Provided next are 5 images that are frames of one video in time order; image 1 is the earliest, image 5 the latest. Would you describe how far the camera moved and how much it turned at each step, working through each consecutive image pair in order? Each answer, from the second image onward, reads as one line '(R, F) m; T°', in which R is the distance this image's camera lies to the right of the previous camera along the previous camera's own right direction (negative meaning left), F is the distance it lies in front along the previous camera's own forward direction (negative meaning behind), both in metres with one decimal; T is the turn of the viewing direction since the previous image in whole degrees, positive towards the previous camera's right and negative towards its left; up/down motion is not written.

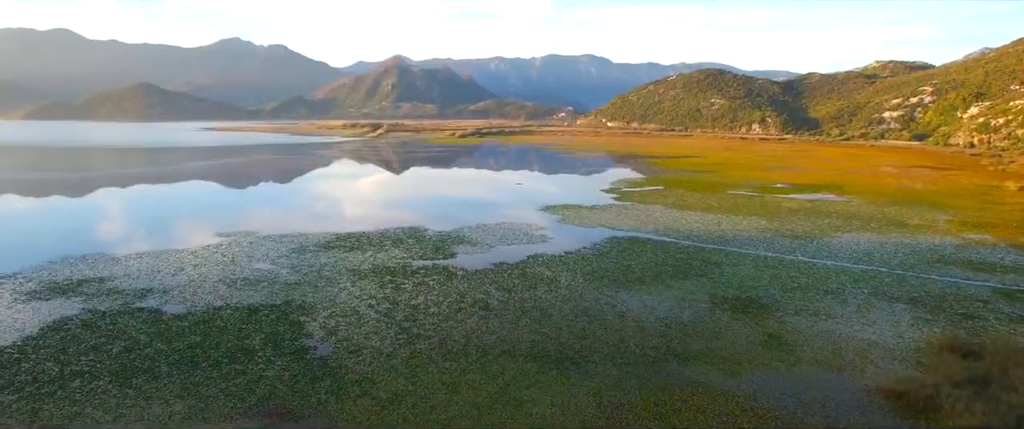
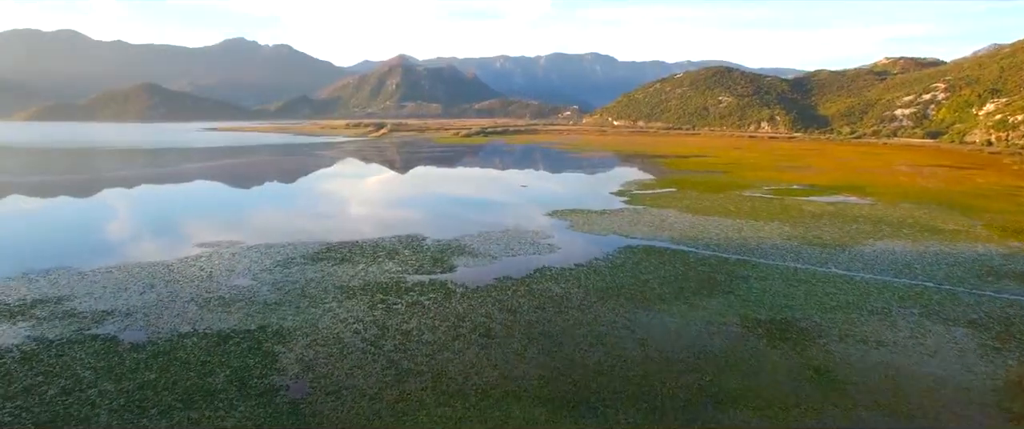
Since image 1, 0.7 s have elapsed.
(0.0, +1.2) m; 0°
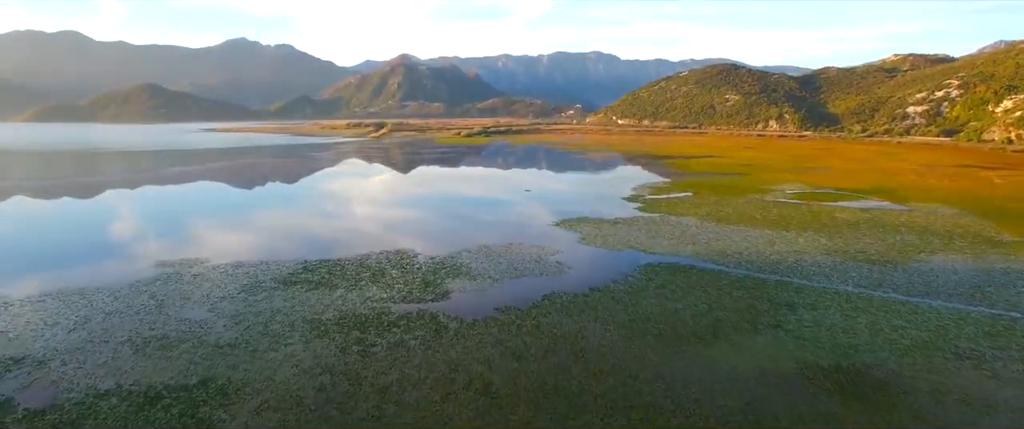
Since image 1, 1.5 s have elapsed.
(0.0, +1.8) m; 0°
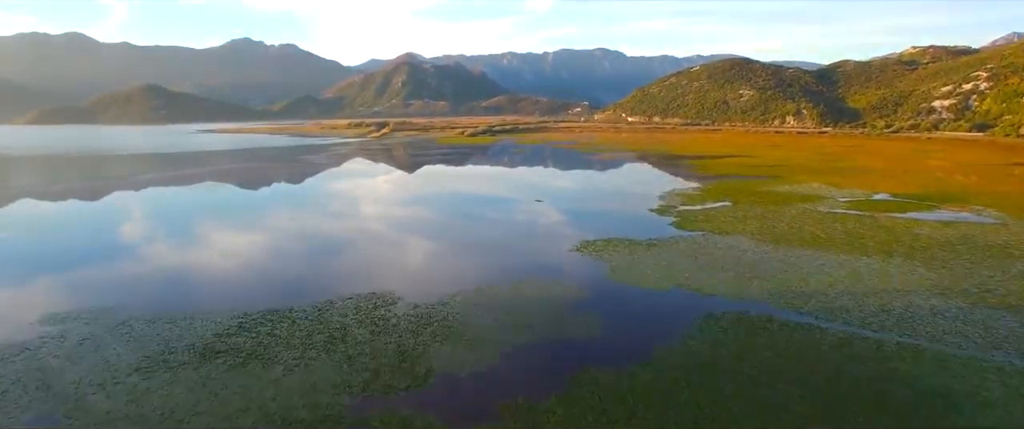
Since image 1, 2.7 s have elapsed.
(-0.1, +3.4) m; -1°
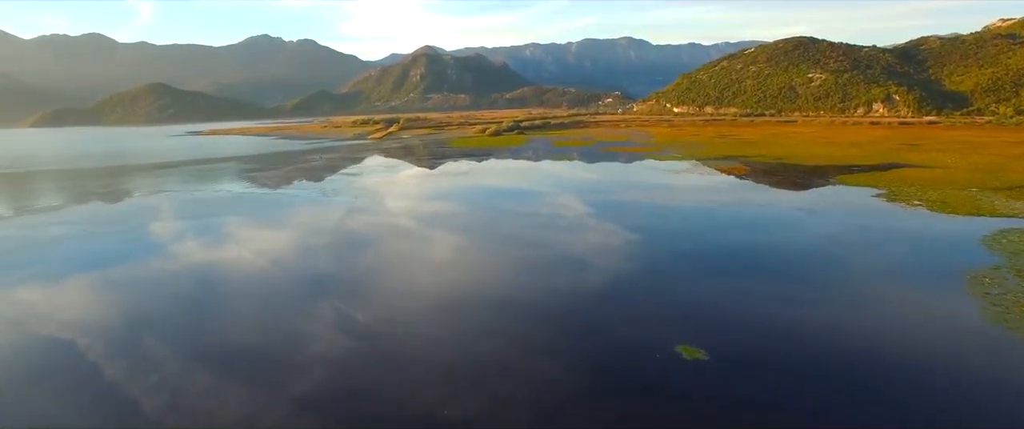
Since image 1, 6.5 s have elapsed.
(-1.0, +14.4) m; -2°
